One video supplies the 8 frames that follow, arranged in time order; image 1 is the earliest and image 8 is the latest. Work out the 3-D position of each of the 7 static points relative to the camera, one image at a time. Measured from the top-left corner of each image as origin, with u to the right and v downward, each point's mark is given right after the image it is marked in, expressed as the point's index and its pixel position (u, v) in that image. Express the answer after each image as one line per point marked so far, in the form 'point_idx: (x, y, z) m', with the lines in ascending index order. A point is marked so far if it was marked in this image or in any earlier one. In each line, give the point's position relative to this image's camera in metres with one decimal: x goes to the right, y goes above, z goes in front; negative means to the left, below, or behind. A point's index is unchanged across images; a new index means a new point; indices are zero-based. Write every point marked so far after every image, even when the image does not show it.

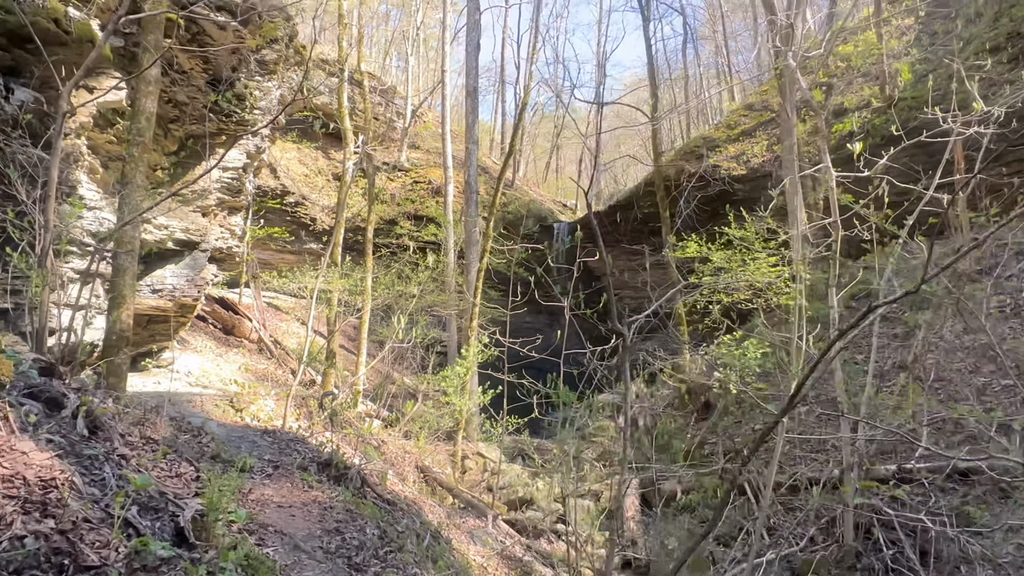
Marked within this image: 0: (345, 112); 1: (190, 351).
0: (-3.5, +3.7, +14.3) m
1: (-4.2, -0.8, +8.7) m
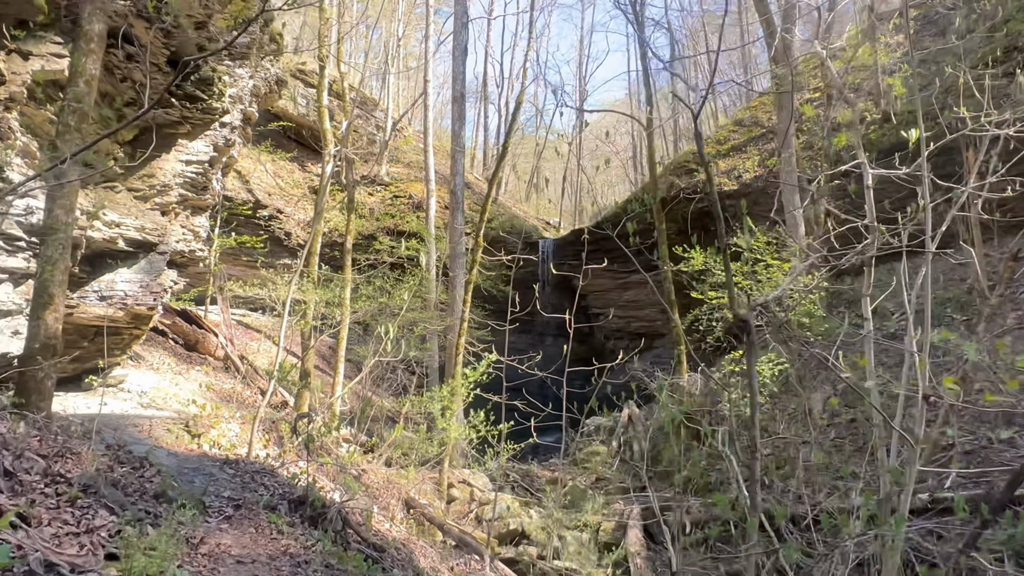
0: (-3.7, +3.4, +13.5) m
1: (-4.2, -0.9, +7.8) m
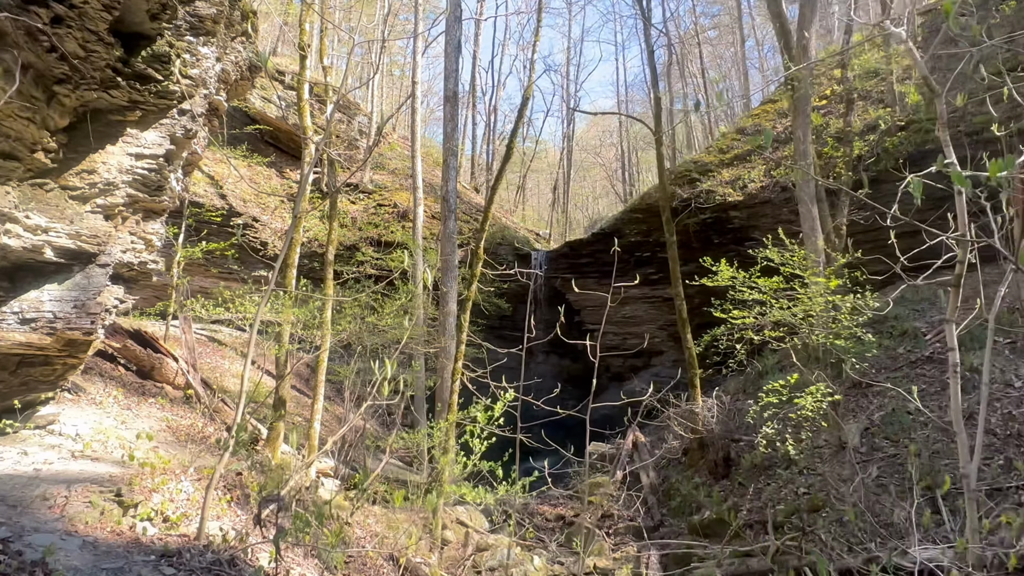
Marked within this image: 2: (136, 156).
0: (-3.8, +3.1, +12.3) m
1: (-4.1, -1.1, +6.5) m
2: (-3.4, +1.2, +6.1) m
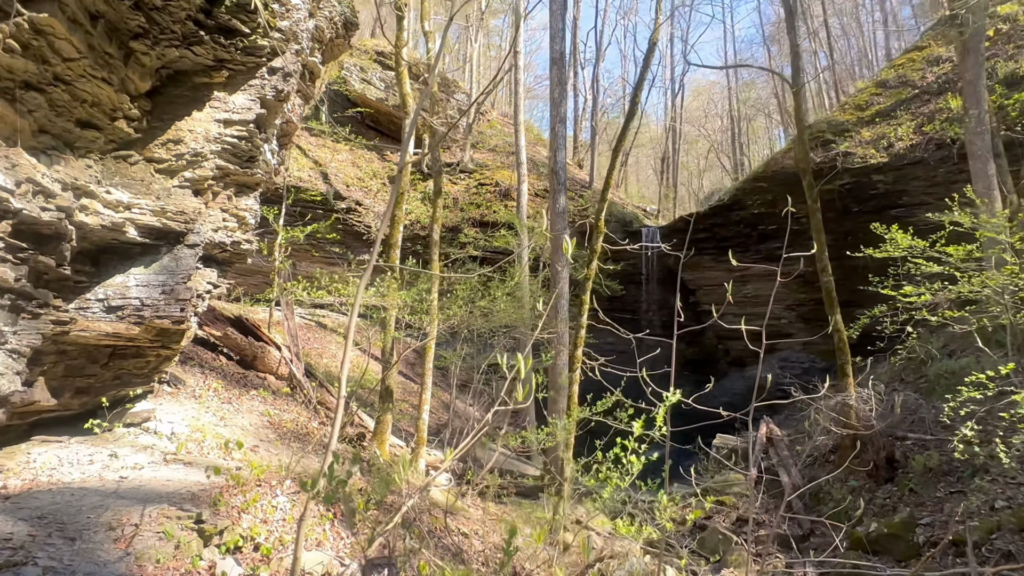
0: (-1.8, +3.4, +11.6) m
1: (-2.9, -1.0, +6.0) m
2: (-2.3, +1.3, +5.5) m
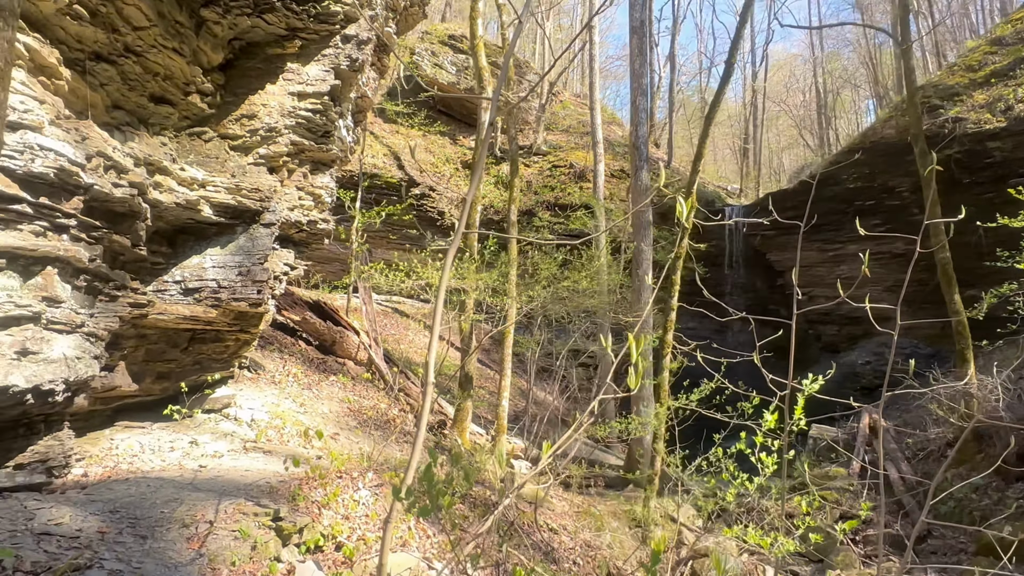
0: (-0.6, +3.7, +11.2) m
1: (-2.1, -0.8, +5.8) m
2: (-1.6, +1.5, +5.2) m
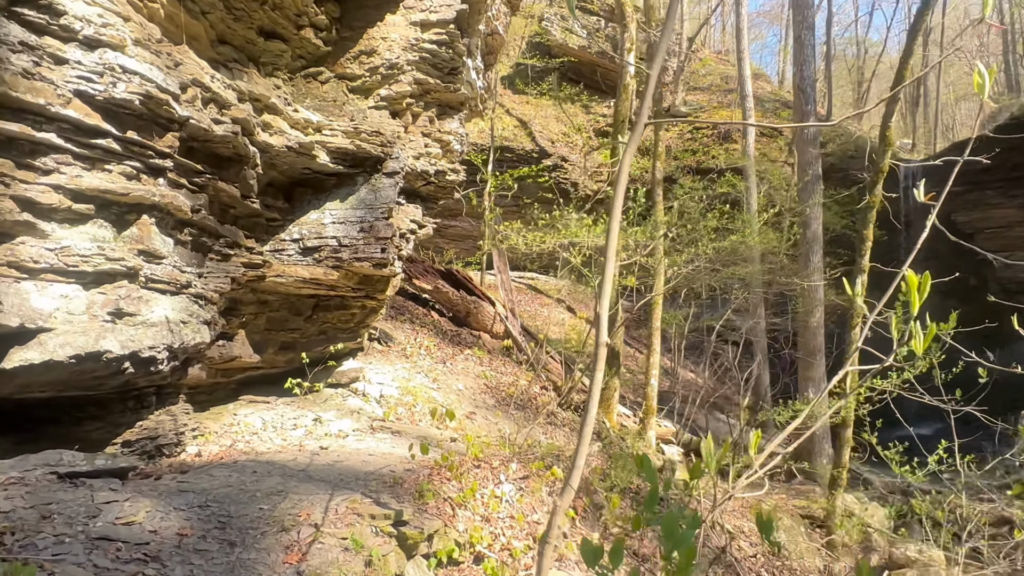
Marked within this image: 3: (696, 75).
0: (+1.5, +4.1, +10.2) m
1: (-0.9, -0.5, +5.3) m
2: (-0.6, +1.7, +4.6) m
3: (+5.5, +6.3, +19.9) m
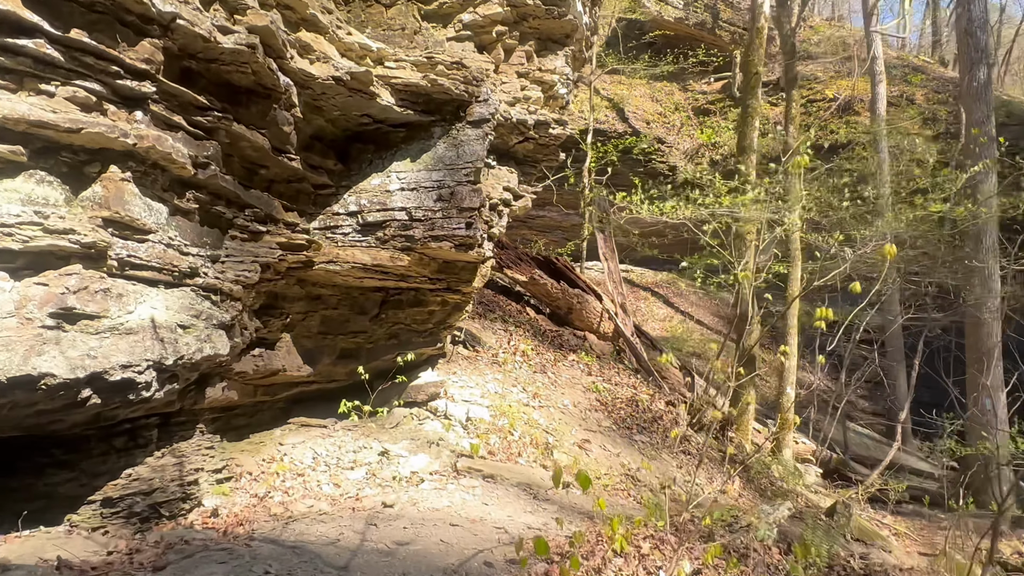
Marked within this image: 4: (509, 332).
0: (+2.8, +4.3, +8.7) m
1: (-0.2, -0.5, +4.3) m
2: (0.0, +1.8, +3.4) m
3: (+7.9, +6.5, +17.9) m
4: (0.0, -0.3, +4.8) m
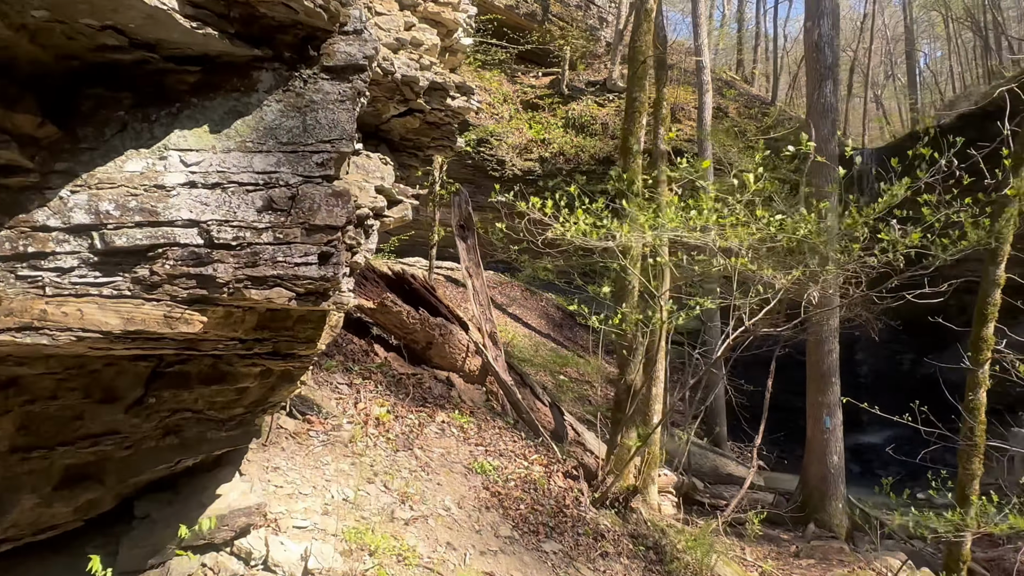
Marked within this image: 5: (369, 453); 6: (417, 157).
0: (+0.9, +4.1, +7.9) m
1: (-0.8, -0.6, +2.8) m
2: (-0.3, +1.6, +2.1) m
3: (+3.3, +6.5, +18.1) m
4: (-0.8, -0.5, +3.4) m
5: (-0.6, -0.7, +3.0) m
6: (-0.4, +0.5, +2.7) m
